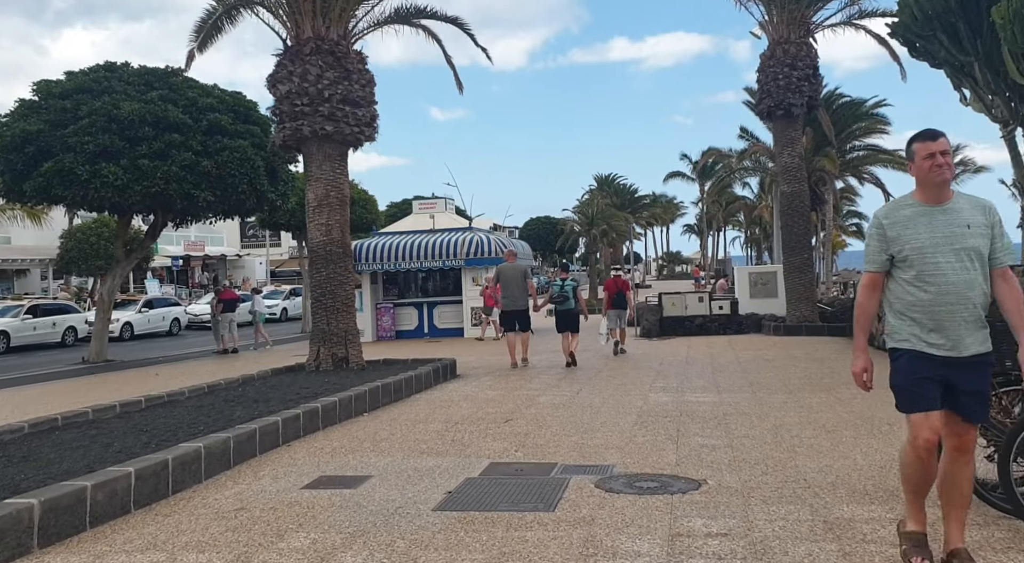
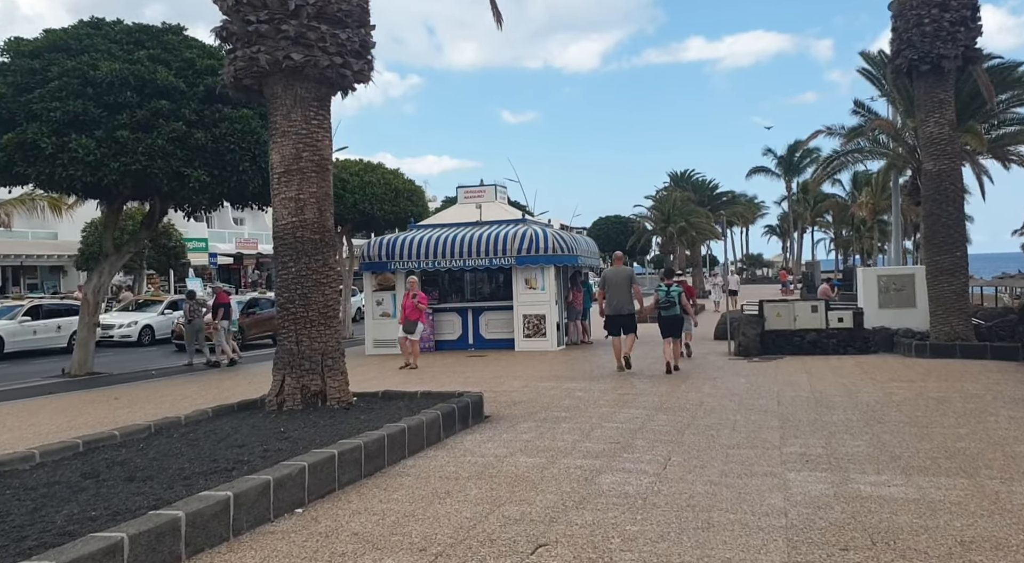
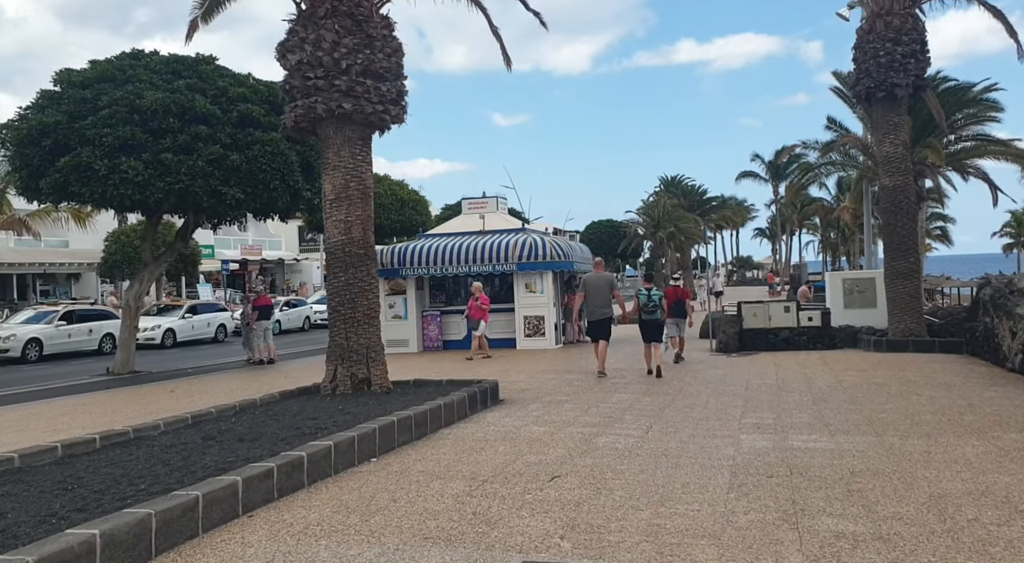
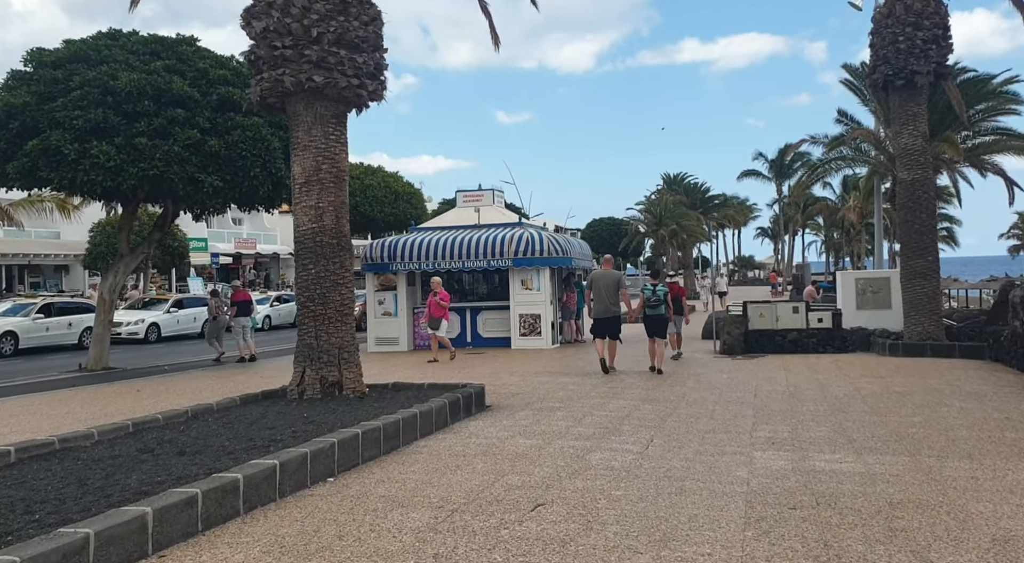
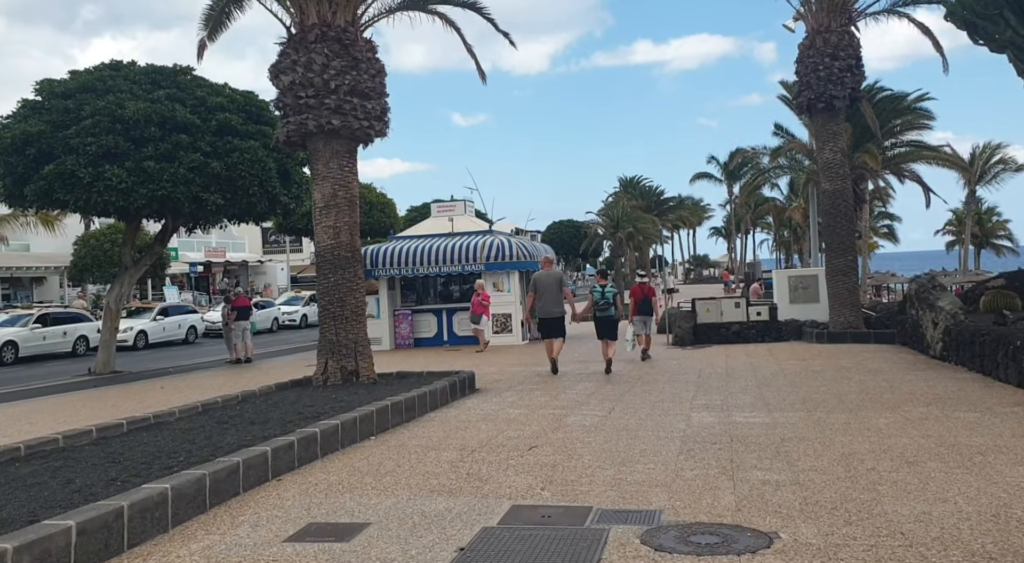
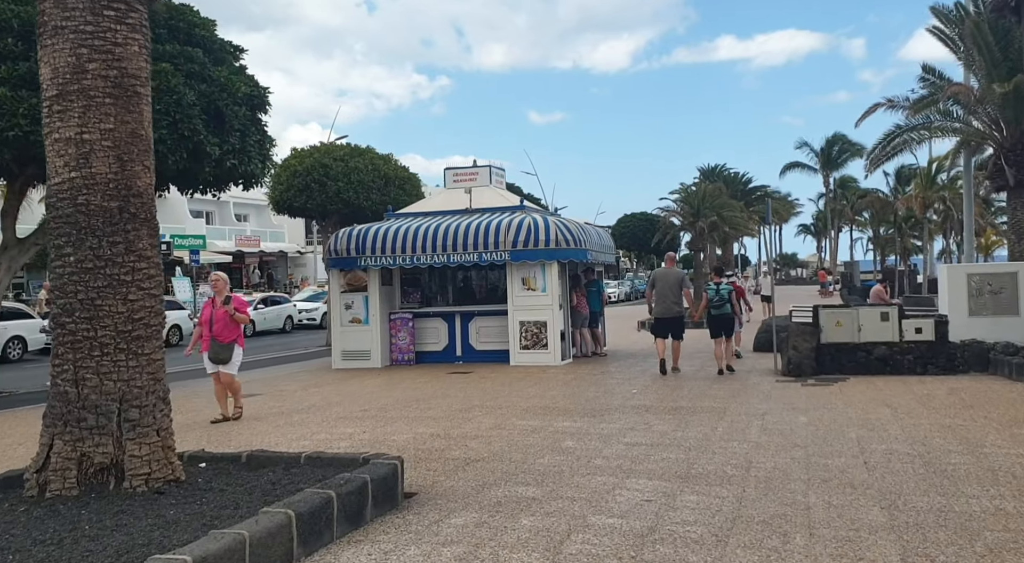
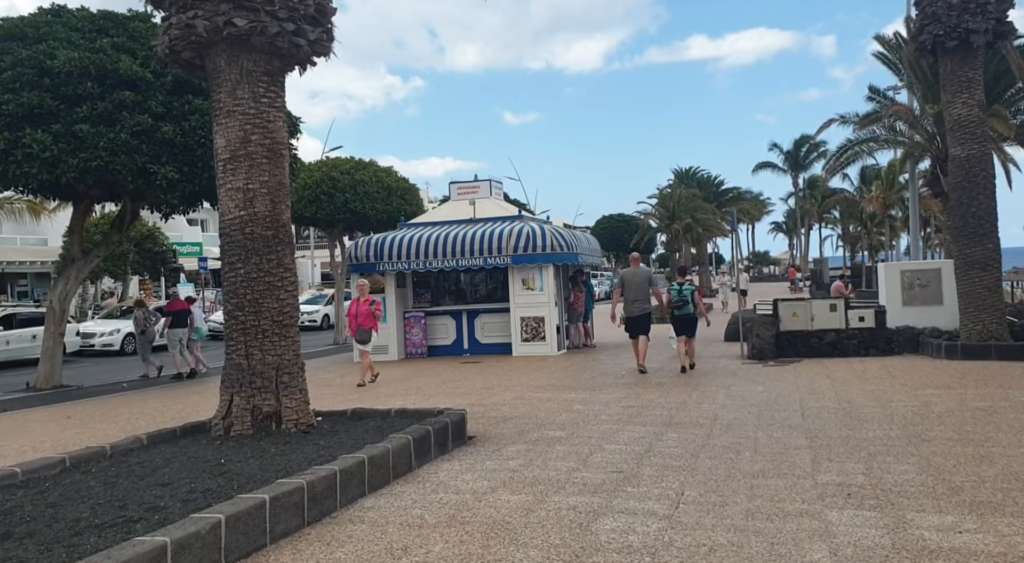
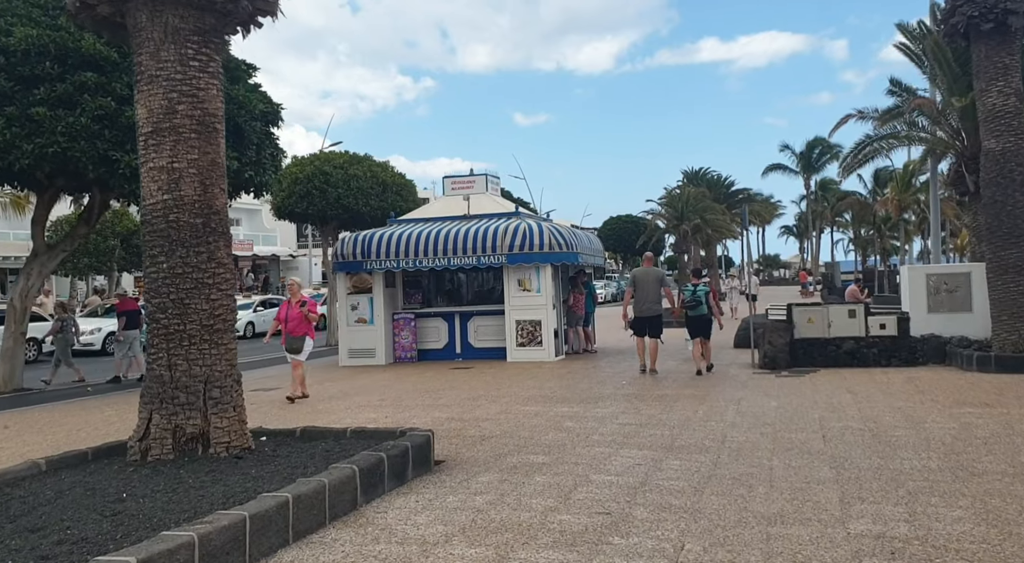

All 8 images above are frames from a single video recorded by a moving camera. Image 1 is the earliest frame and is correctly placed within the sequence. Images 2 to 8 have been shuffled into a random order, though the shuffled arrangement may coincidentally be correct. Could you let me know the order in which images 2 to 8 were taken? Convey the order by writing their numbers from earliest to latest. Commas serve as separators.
5, 3, 4, 2, 7, 8, 6
